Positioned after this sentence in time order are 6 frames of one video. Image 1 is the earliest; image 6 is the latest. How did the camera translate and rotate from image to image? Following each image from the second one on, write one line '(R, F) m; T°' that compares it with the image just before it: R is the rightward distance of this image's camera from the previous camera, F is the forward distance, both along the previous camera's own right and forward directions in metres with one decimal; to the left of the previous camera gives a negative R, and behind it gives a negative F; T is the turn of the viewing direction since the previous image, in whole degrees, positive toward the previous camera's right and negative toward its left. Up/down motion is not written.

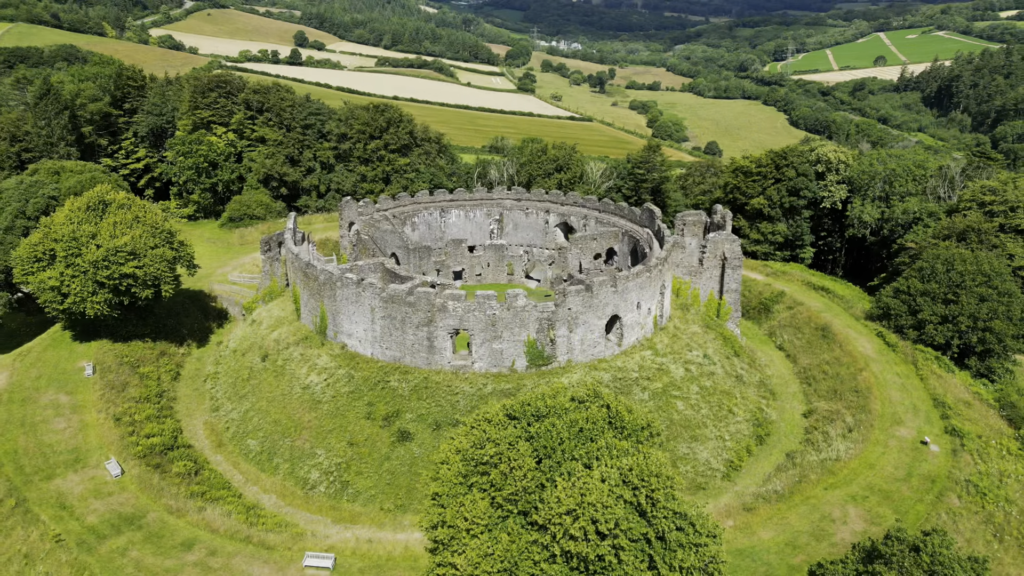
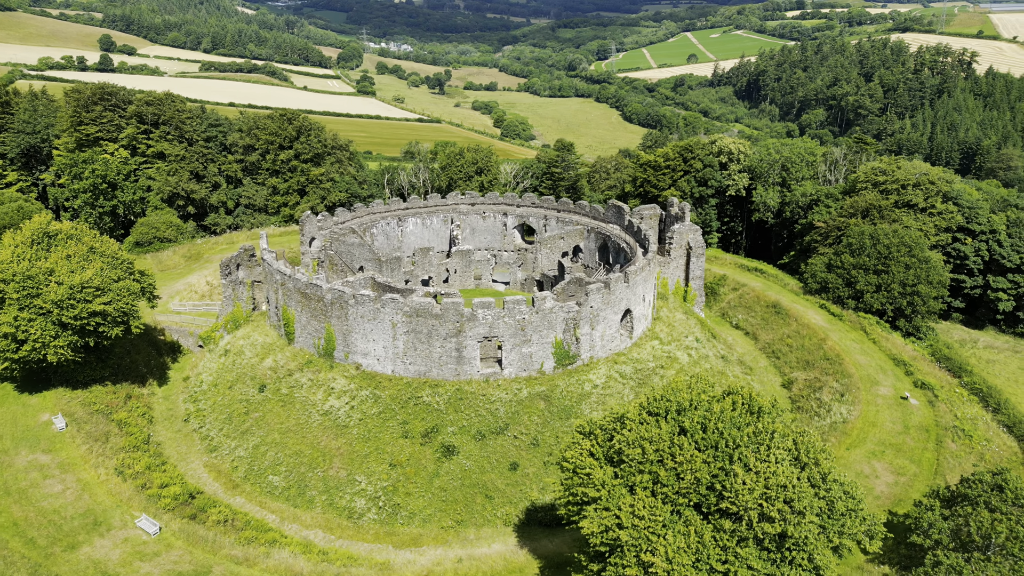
(-7.1, +0.6) m; +12°
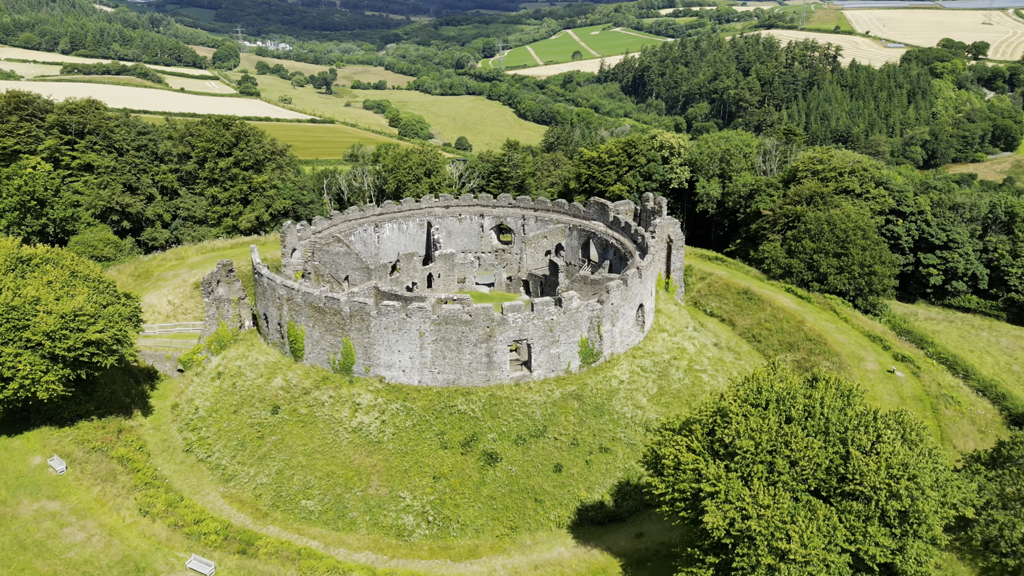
(-5.2, +0.5) m; +8°
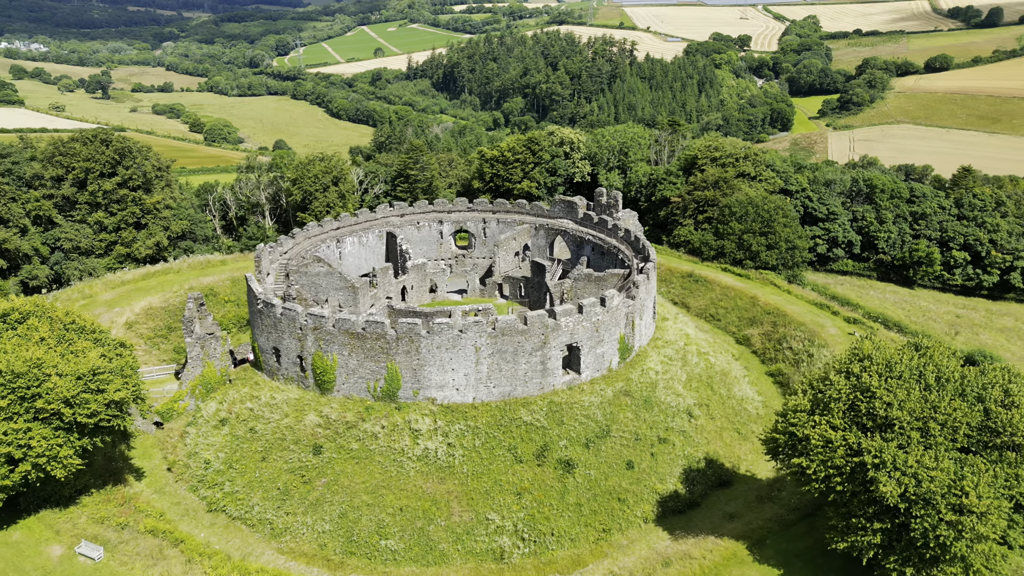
(-8.9, +1.5) m; +14°
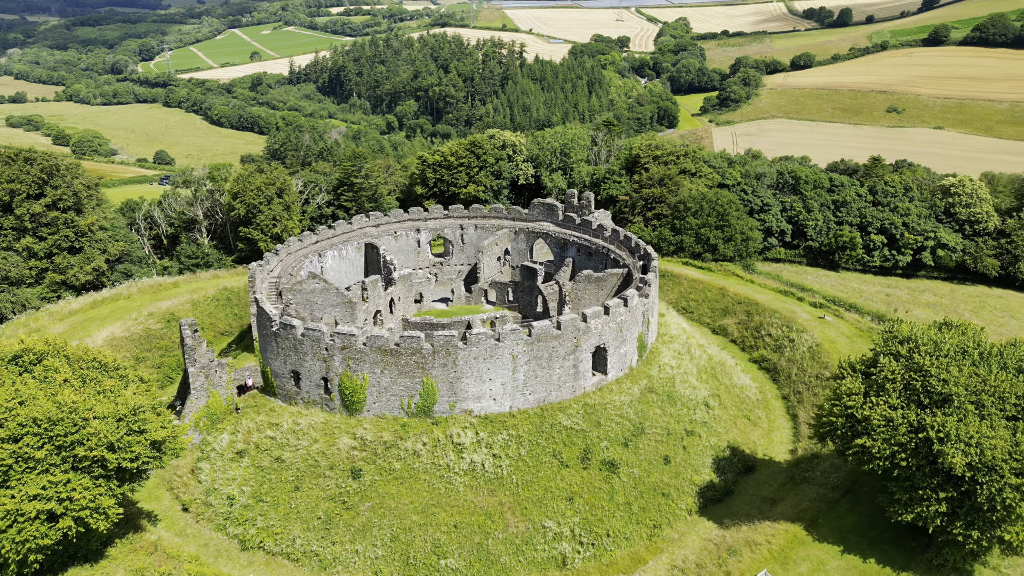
(-5.3, +0.5) m; +8°
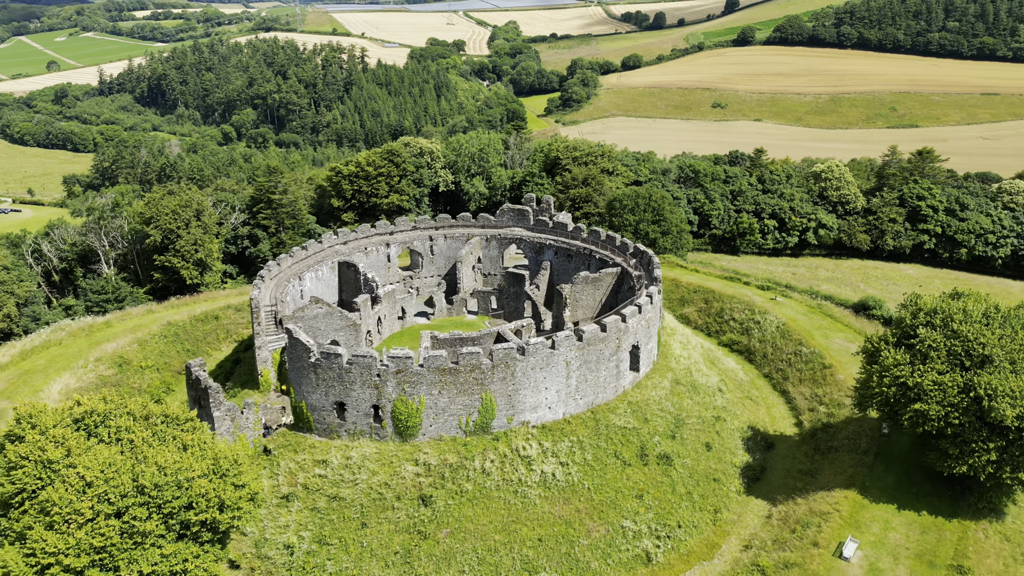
(-7.5, +0.9) m; +12°
